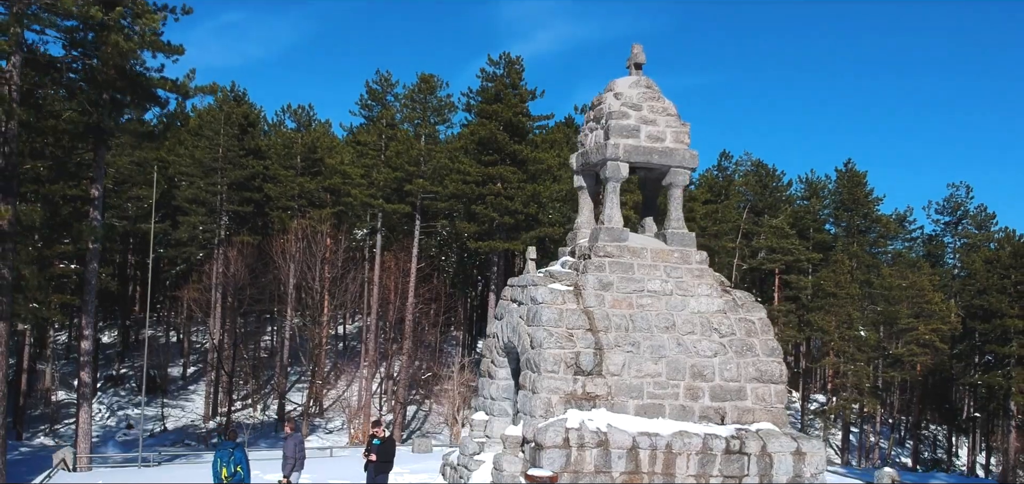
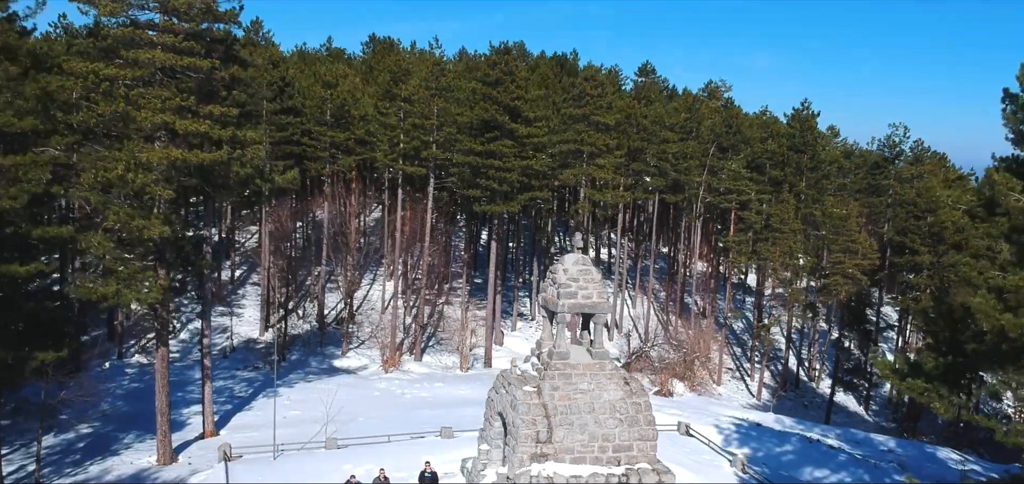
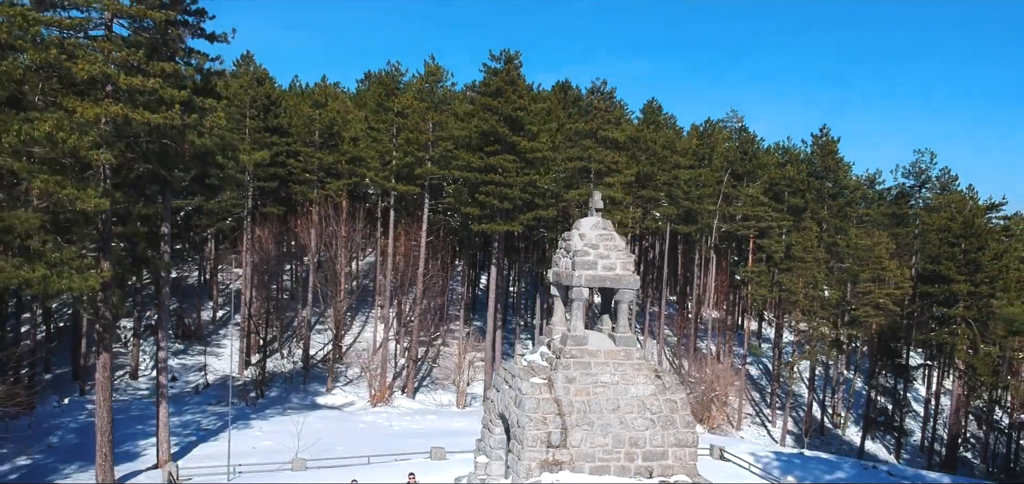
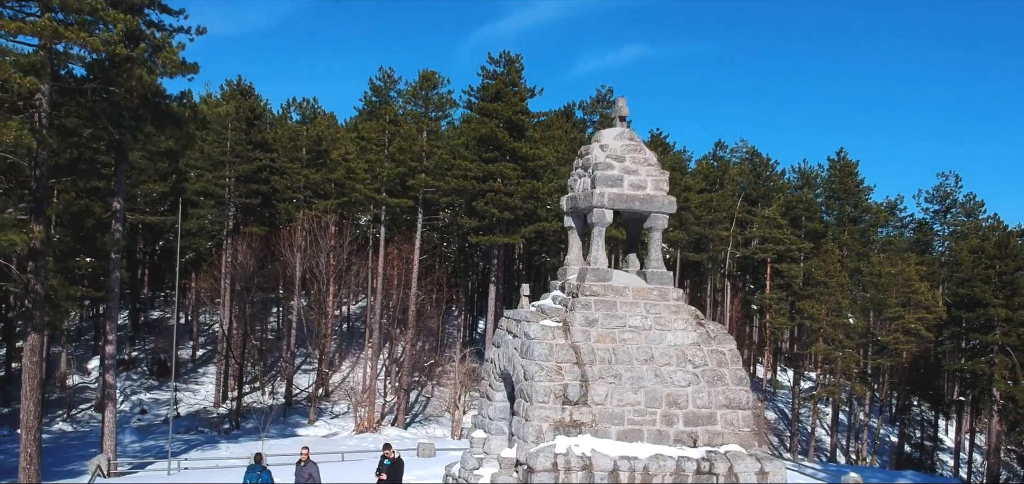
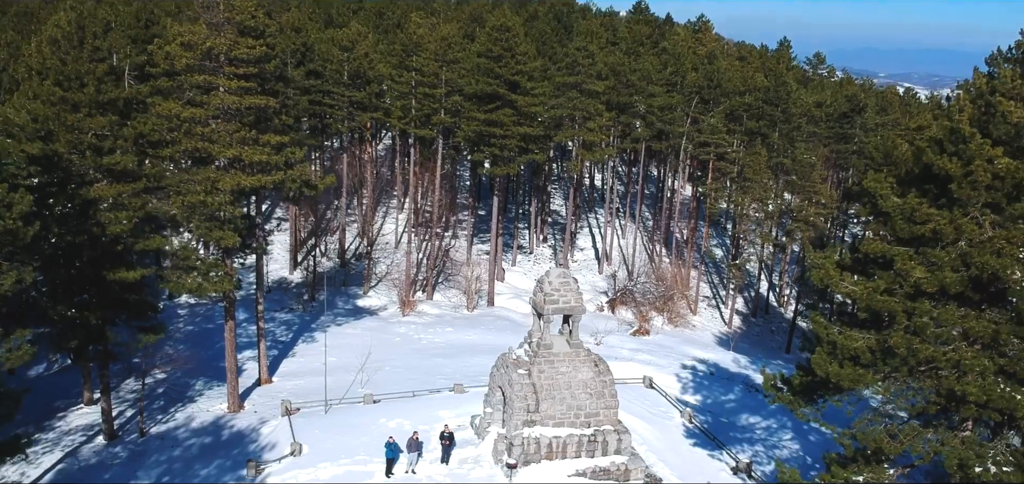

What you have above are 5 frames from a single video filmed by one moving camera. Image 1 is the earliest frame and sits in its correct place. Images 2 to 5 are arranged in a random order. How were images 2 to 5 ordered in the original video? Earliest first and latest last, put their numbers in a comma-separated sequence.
4, 3, 2, 5
